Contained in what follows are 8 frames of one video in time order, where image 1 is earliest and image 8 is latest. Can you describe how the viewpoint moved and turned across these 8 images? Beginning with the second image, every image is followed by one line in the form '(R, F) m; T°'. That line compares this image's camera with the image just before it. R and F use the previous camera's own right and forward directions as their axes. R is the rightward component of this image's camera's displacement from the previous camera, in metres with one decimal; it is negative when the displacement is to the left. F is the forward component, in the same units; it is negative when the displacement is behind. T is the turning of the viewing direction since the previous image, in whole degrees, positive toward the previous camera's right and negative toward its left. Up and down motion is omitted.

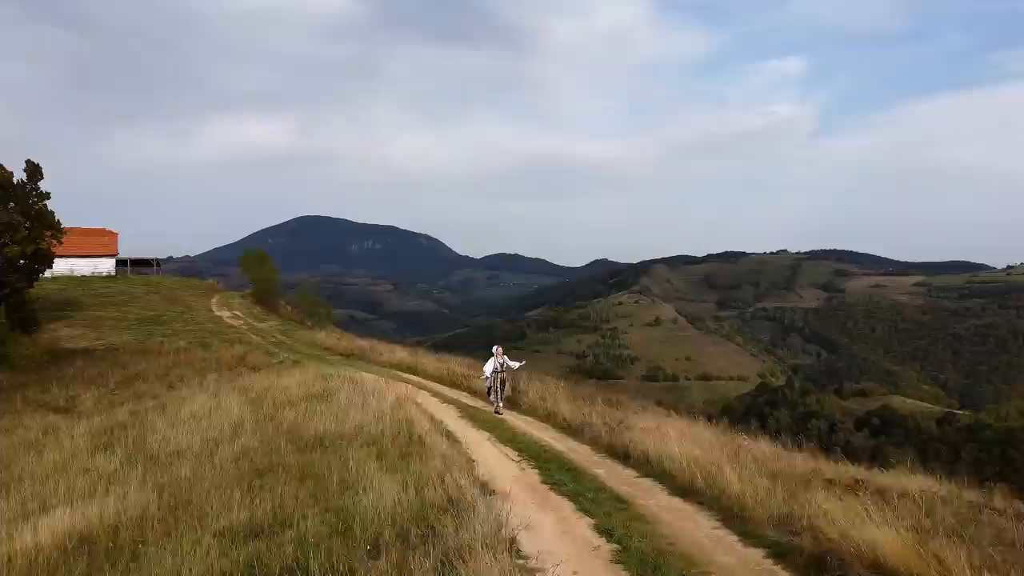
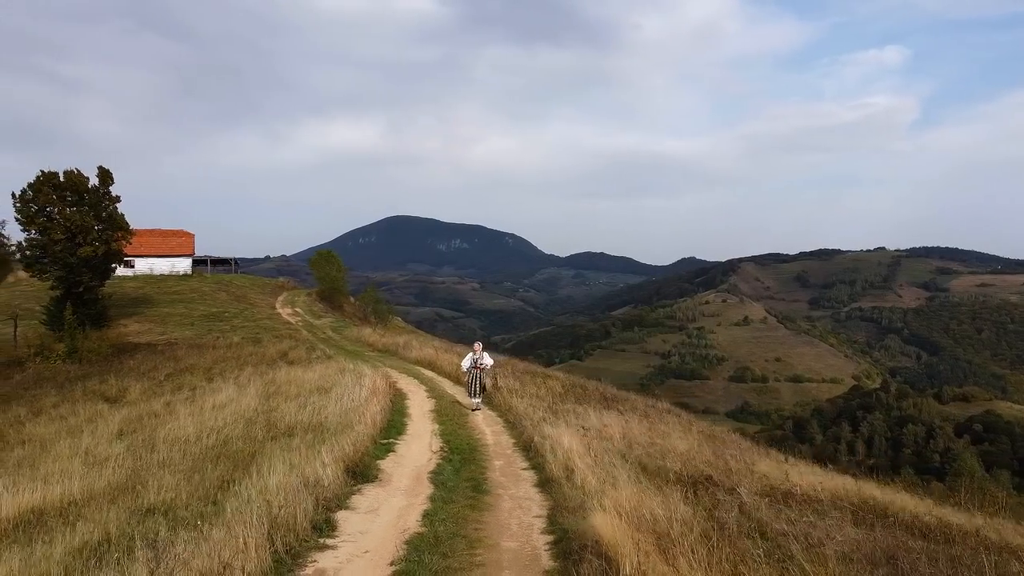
(+1.8, -0.2) m; -6°
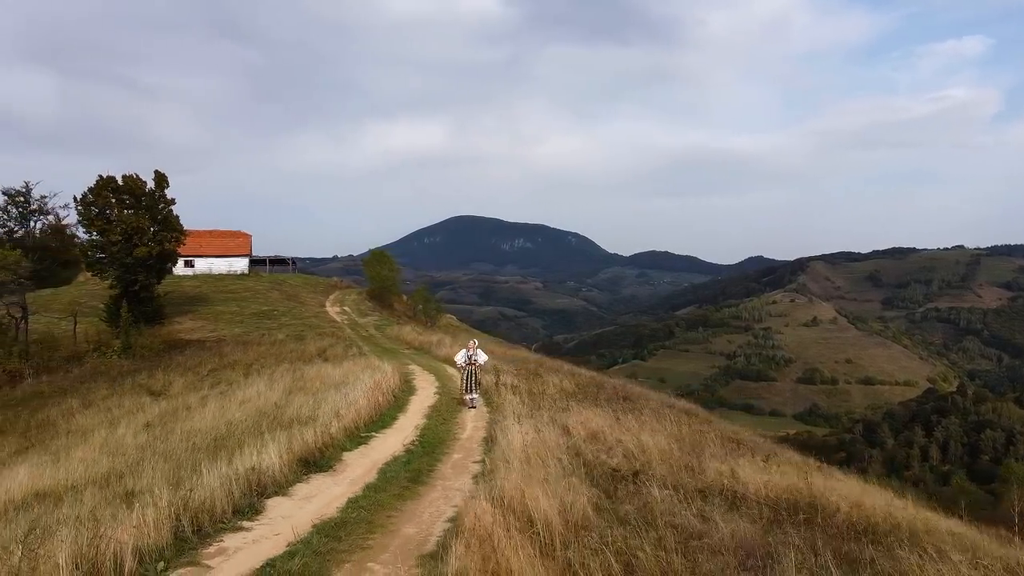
(+1.1, -0.2) m; -5°
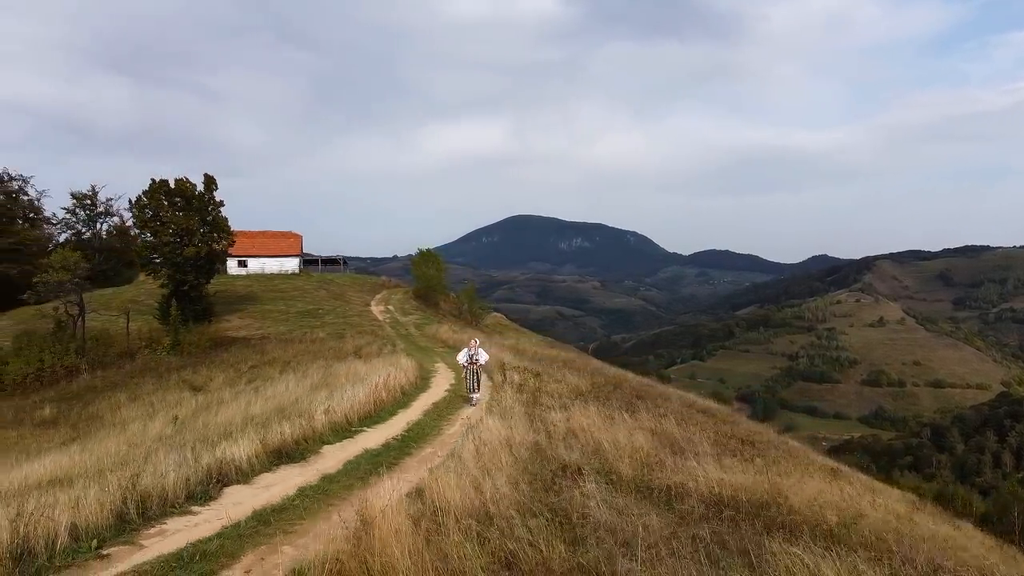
(+0.9, -0.2) m; -4°
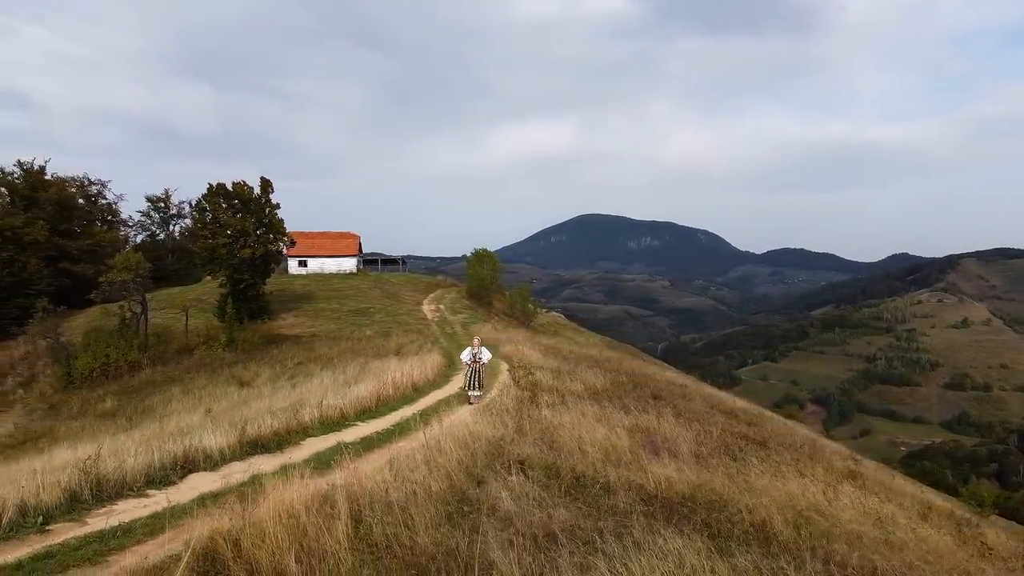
(+1.1, -0.2) m; -5°
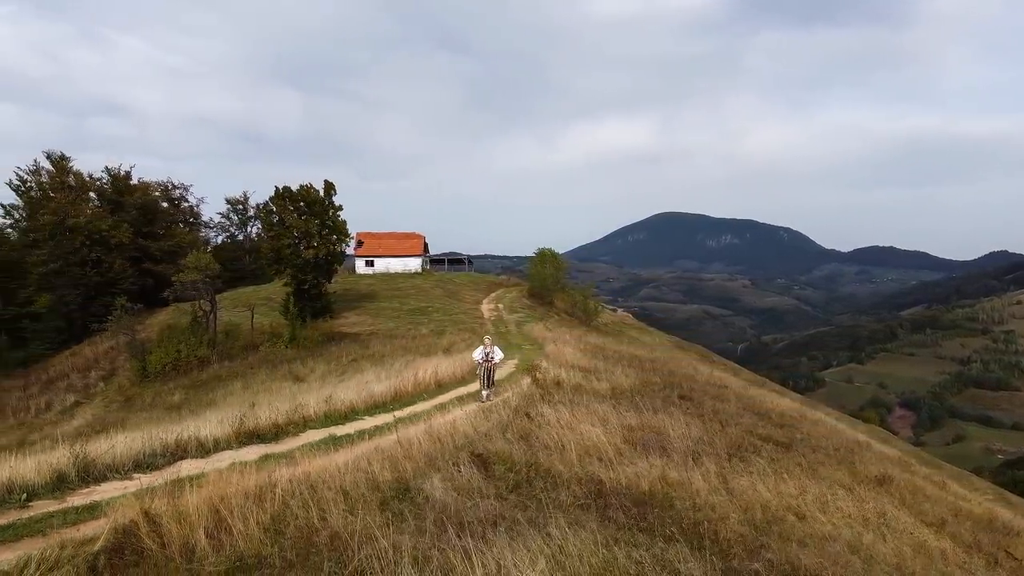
(+1.1, -0.3) m; -6°
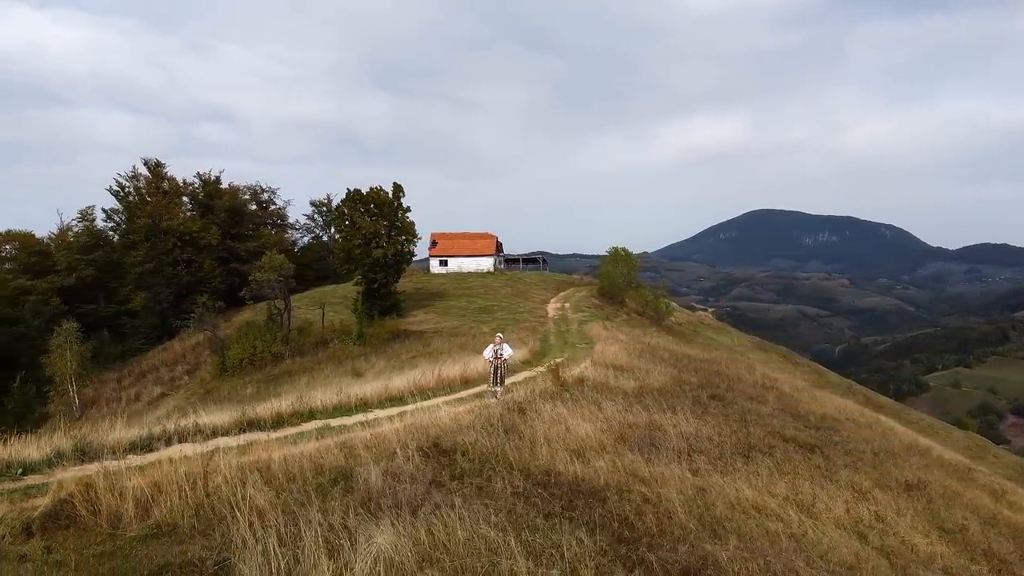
(+1.3, -0.3) m; -6°
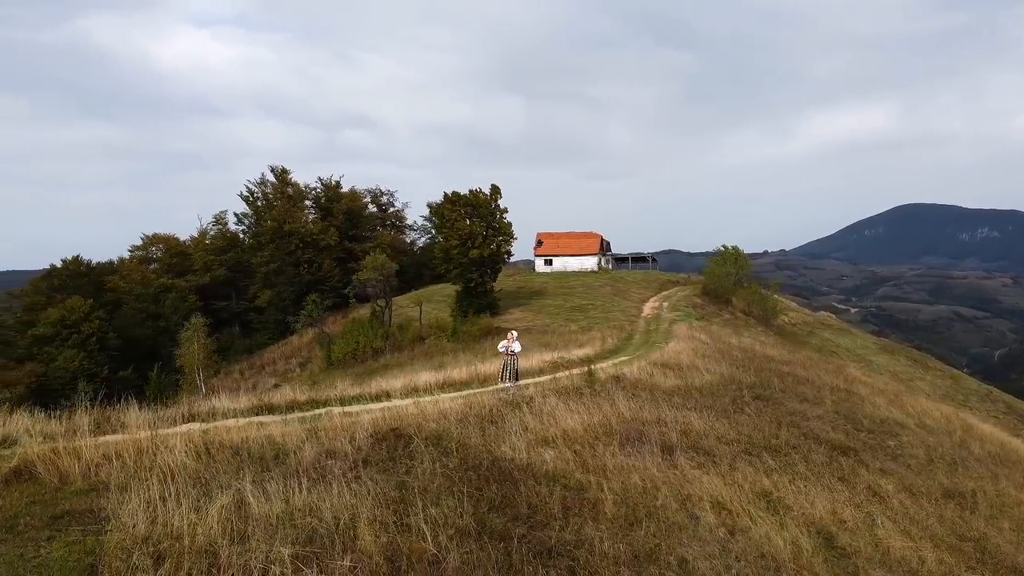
(+1.9, -0.5) m; -9°
